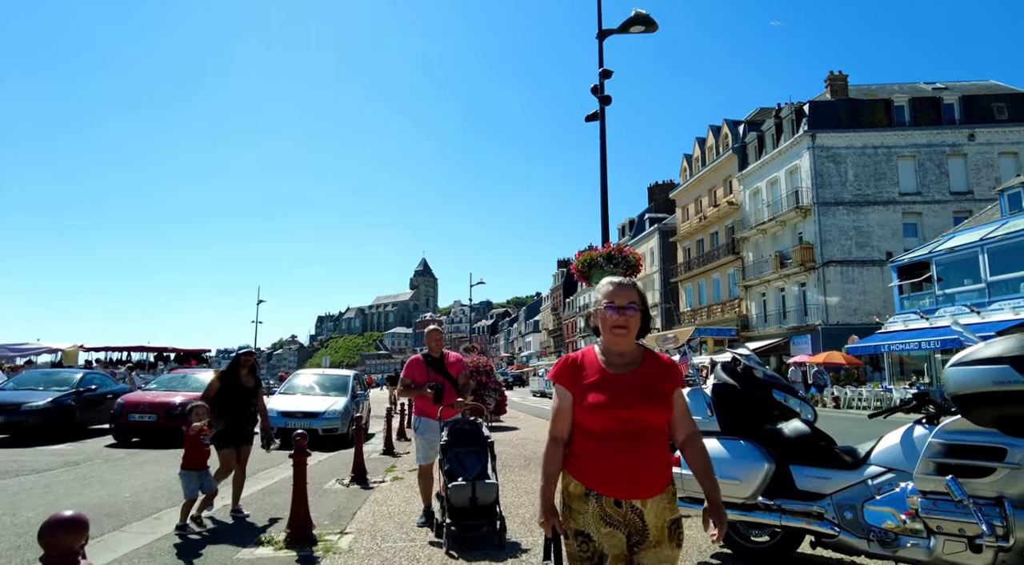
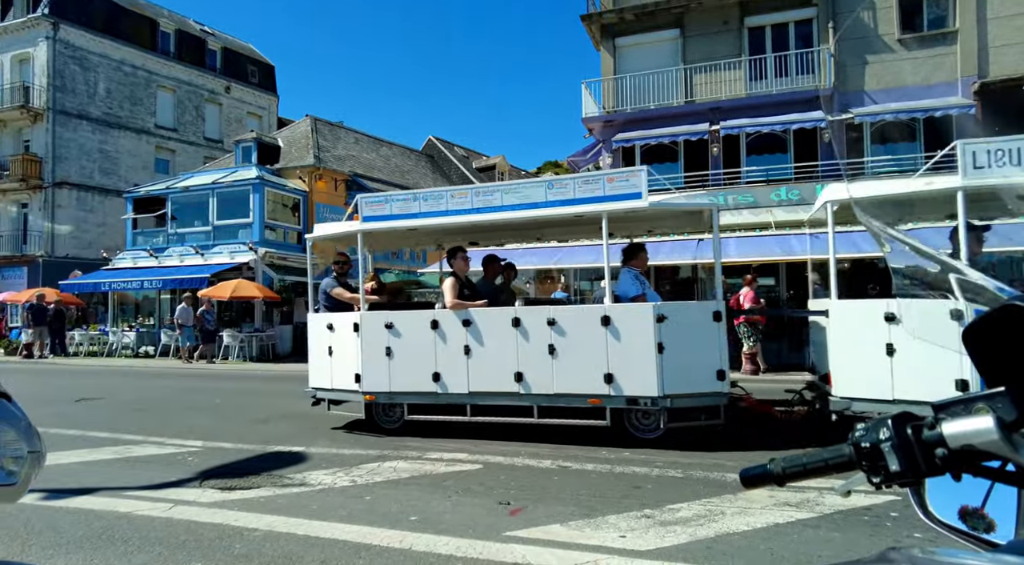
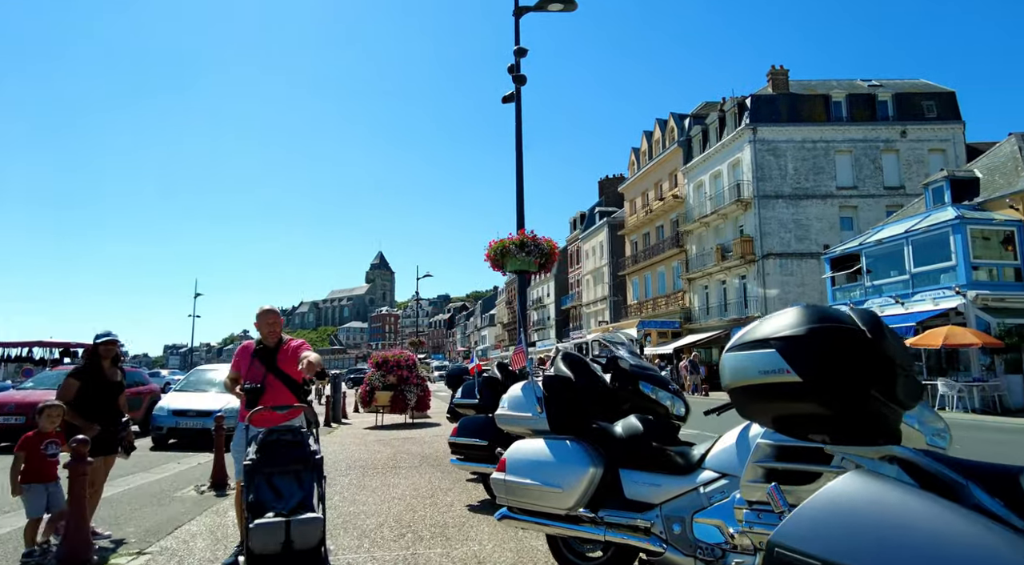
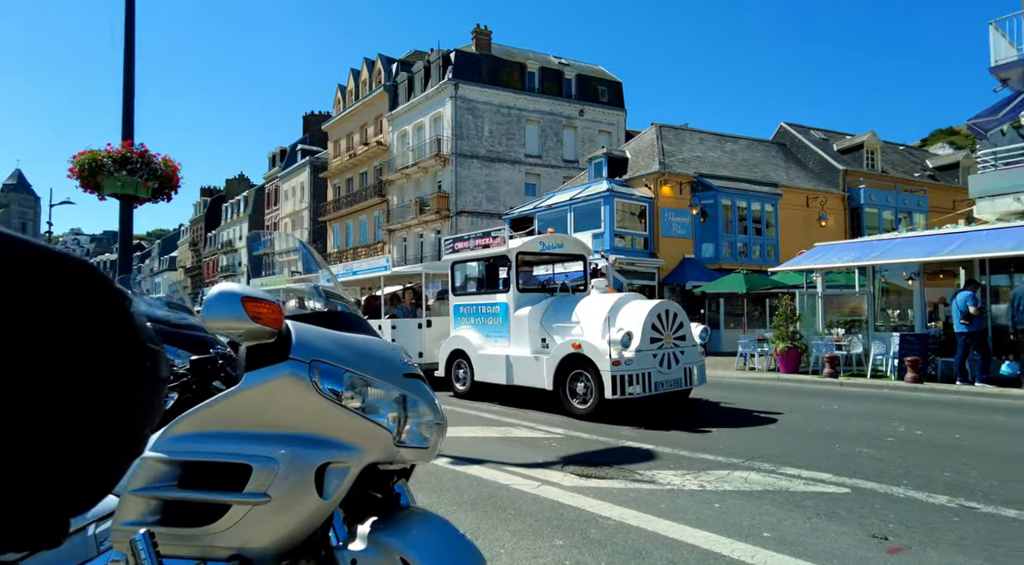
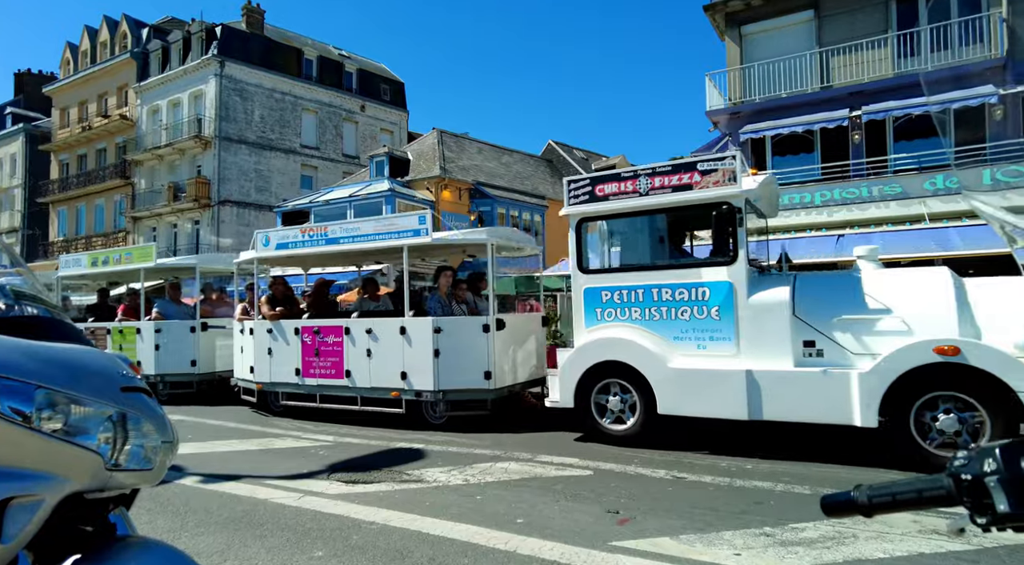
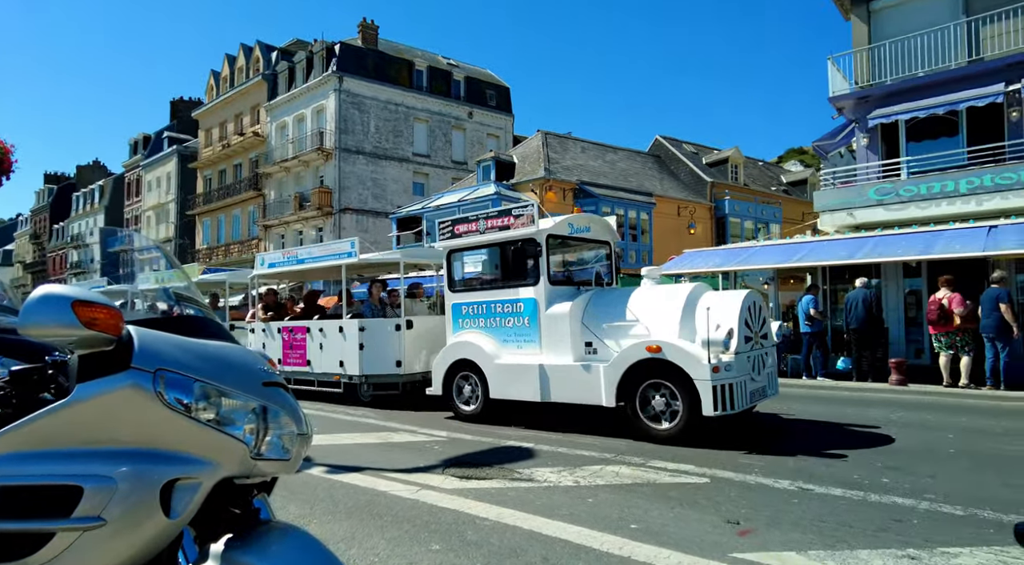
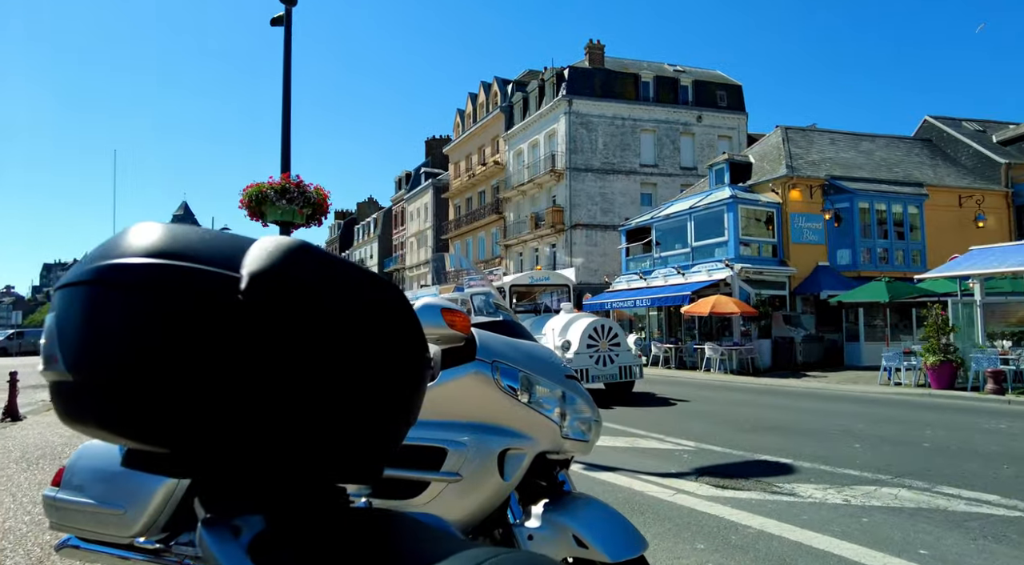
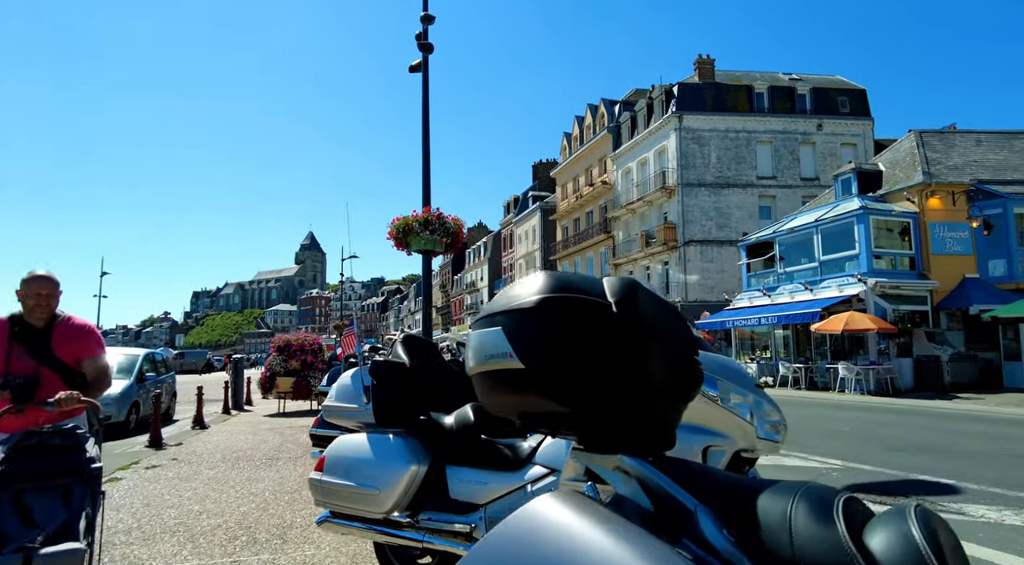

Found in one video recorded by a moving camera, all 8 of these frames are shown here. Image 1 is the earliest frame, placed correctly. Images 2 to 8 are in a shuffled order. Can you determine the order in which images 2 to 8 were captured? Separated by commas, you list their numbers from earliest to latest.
3, 8, 7, 4, 6, 5, 2
